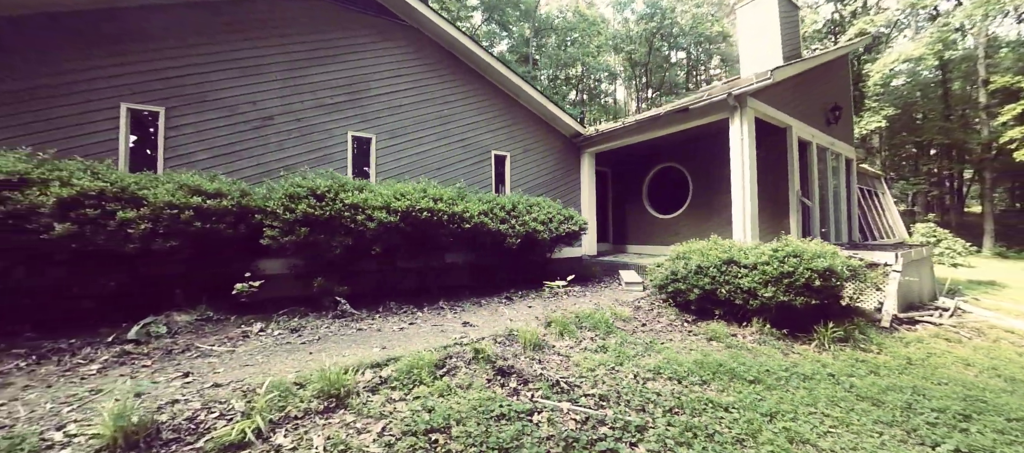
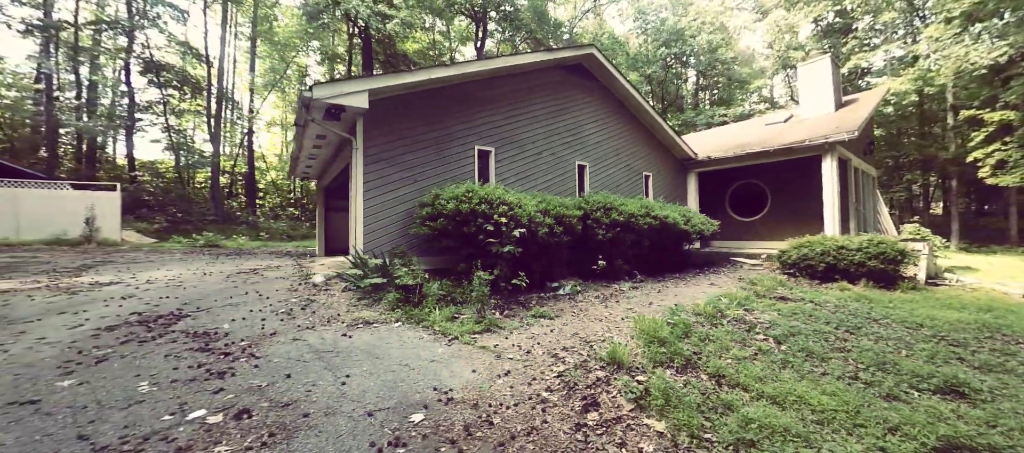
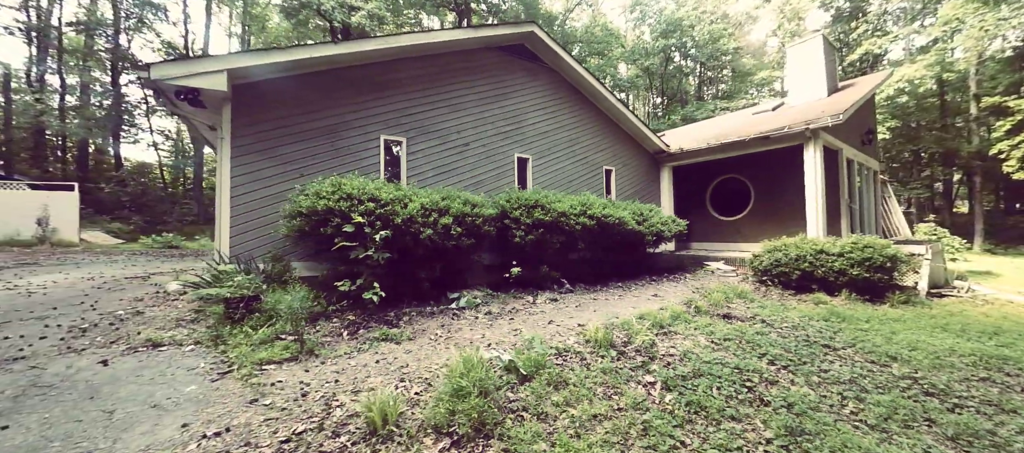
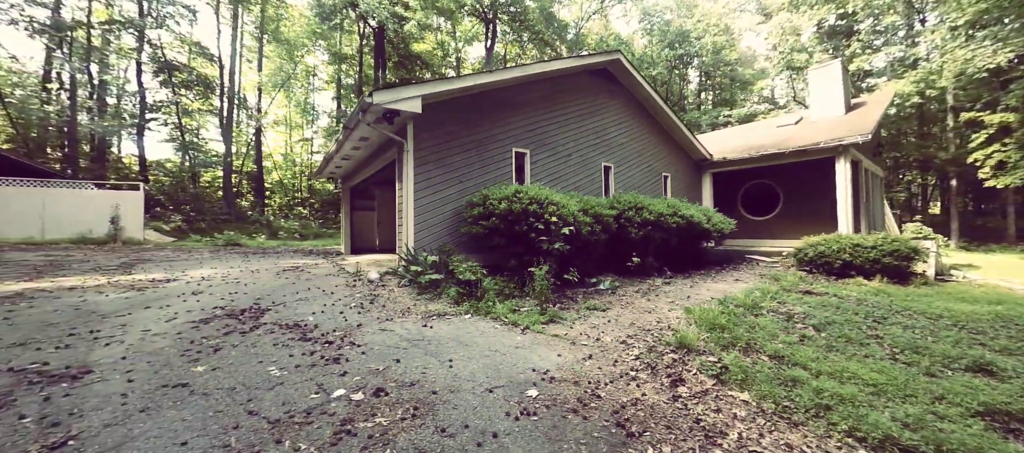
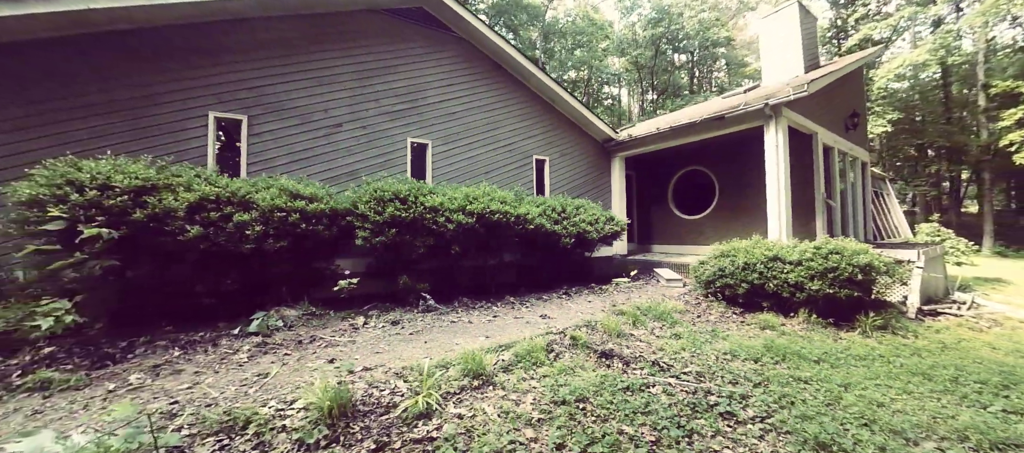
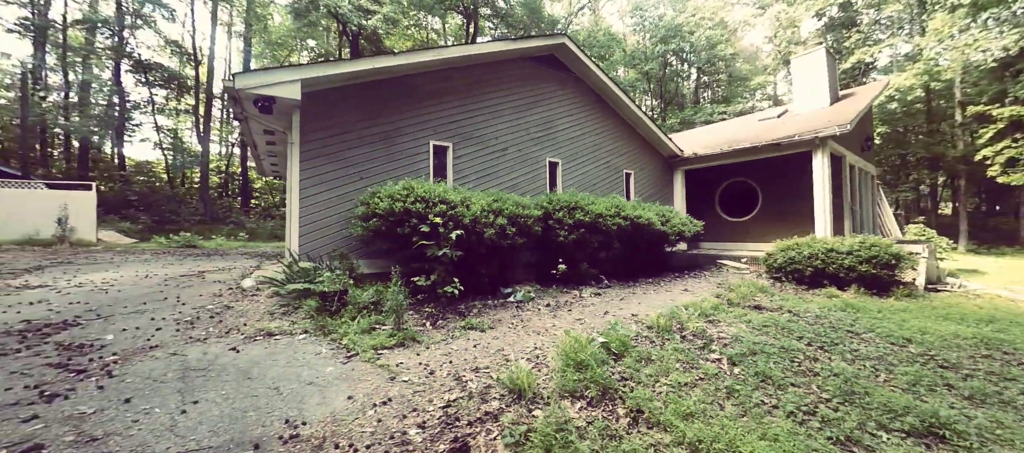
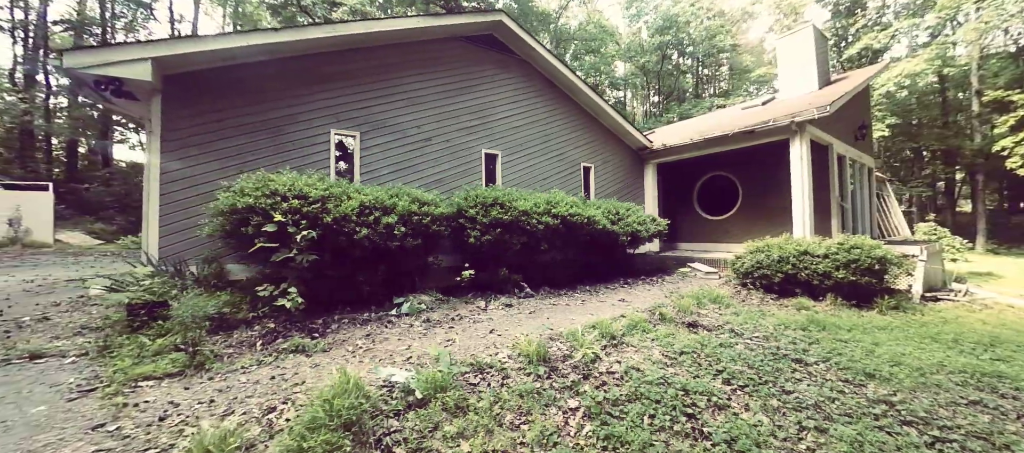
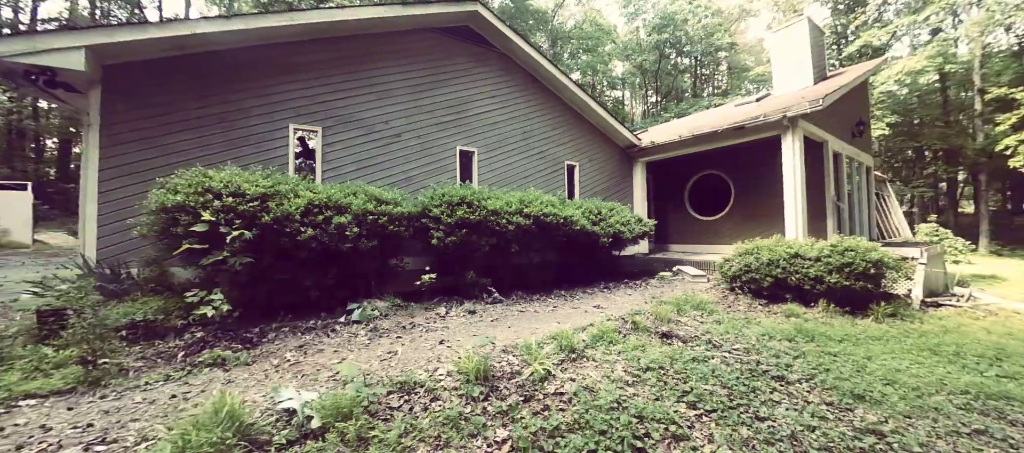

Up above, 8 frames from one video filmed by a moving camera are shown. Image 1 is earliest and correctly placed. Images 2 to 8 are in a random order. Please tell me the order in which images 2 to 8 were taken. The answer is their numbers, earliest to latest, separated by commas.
5, 8, 7, 3, 6, 2, 4
